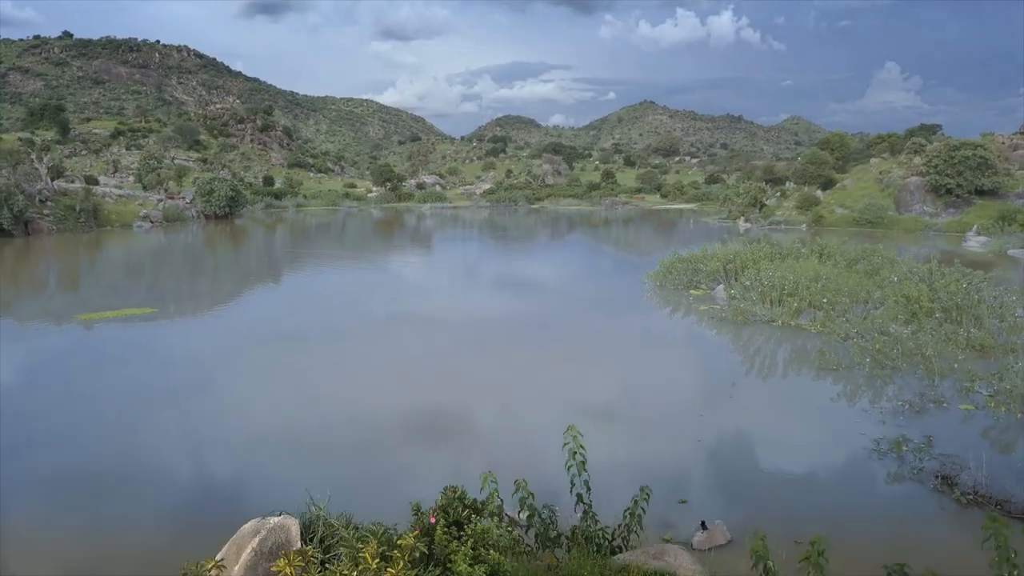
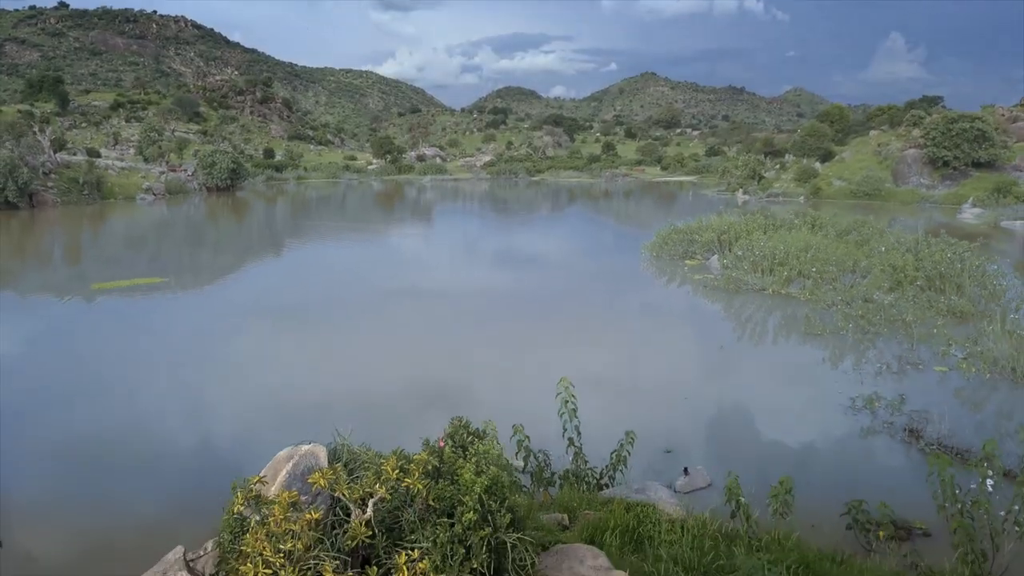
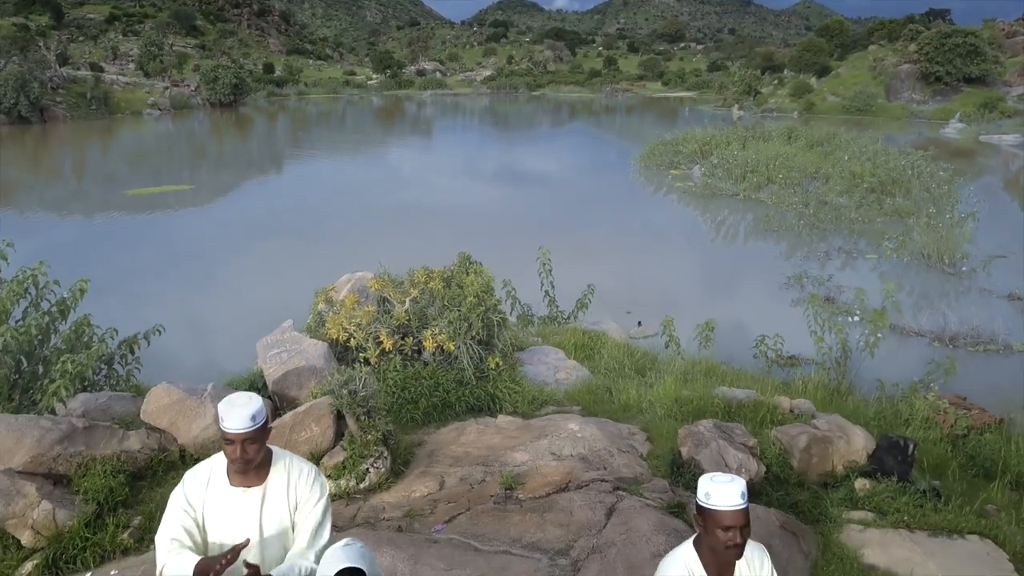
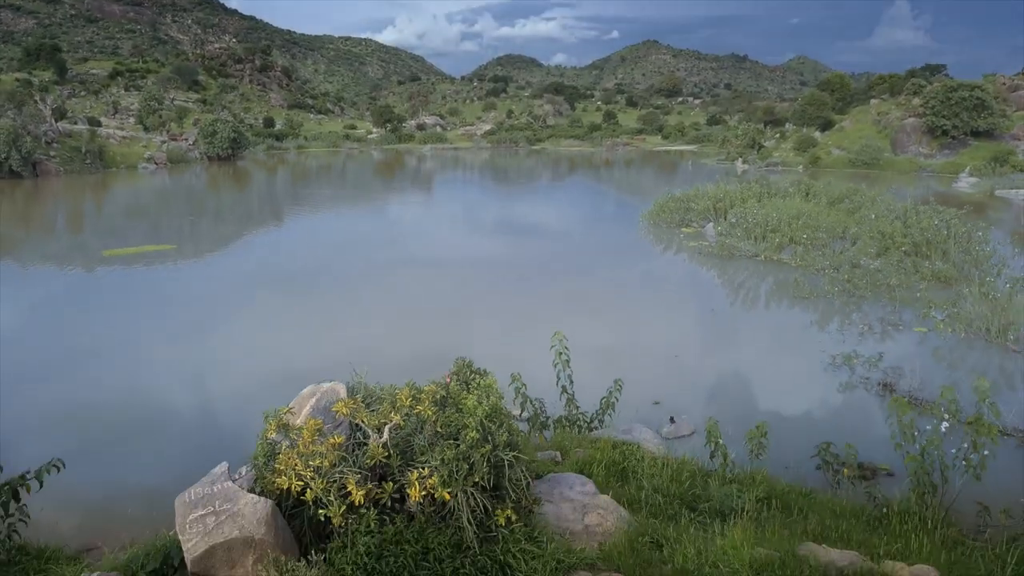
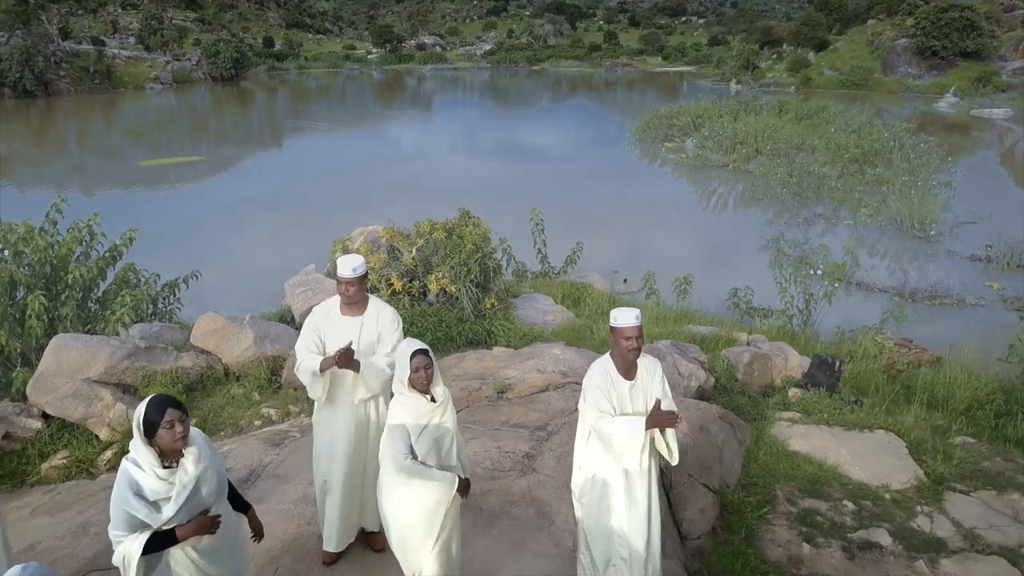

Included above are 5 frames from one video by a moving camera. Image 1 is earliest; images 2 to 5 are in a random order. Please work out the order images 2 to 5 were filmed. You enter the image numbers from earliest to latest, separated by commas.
2, 4, 3, 5
